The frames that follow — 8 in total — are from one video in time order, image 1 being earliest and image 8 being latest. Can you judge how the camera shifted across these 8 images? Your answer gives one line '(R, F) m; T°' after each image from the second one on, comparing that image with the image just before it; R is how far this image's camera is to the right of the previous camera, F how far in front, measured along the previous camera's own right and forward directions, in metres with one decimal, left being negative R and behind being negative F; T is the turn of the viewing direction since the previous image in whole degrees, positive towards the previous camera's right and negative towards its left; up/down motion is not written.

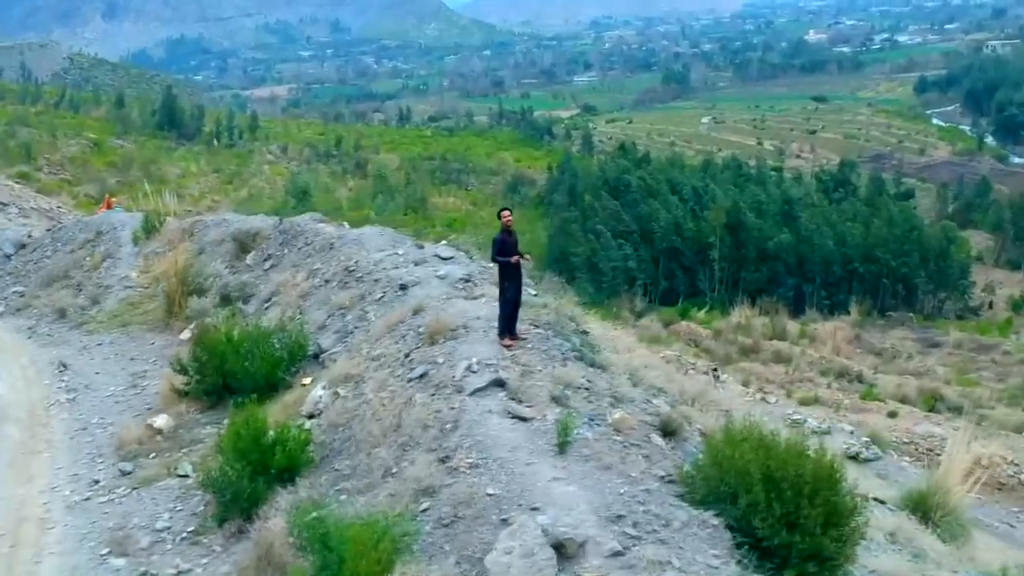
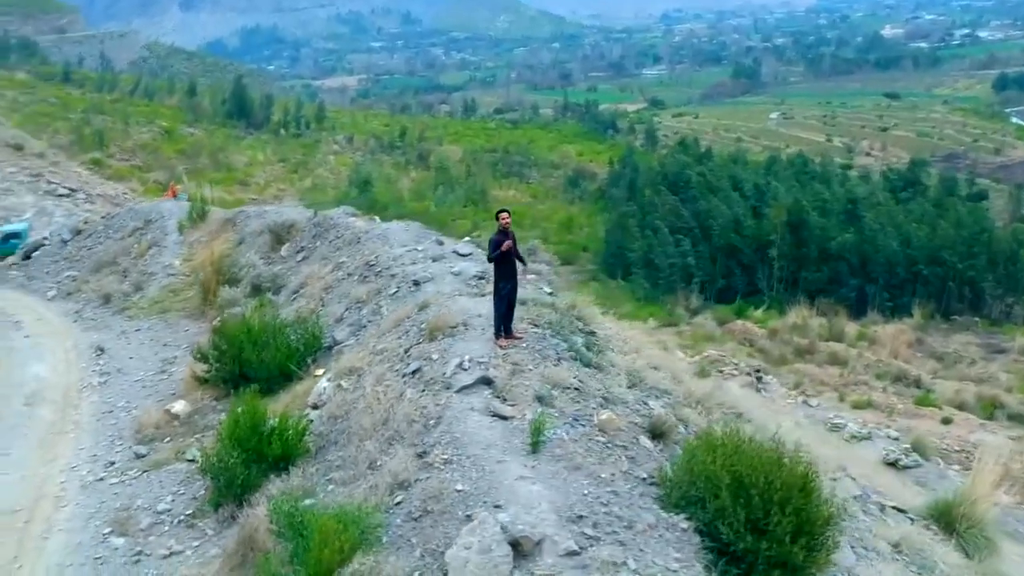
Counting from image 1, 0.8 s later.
(+0.7, -0.1) m; -4°
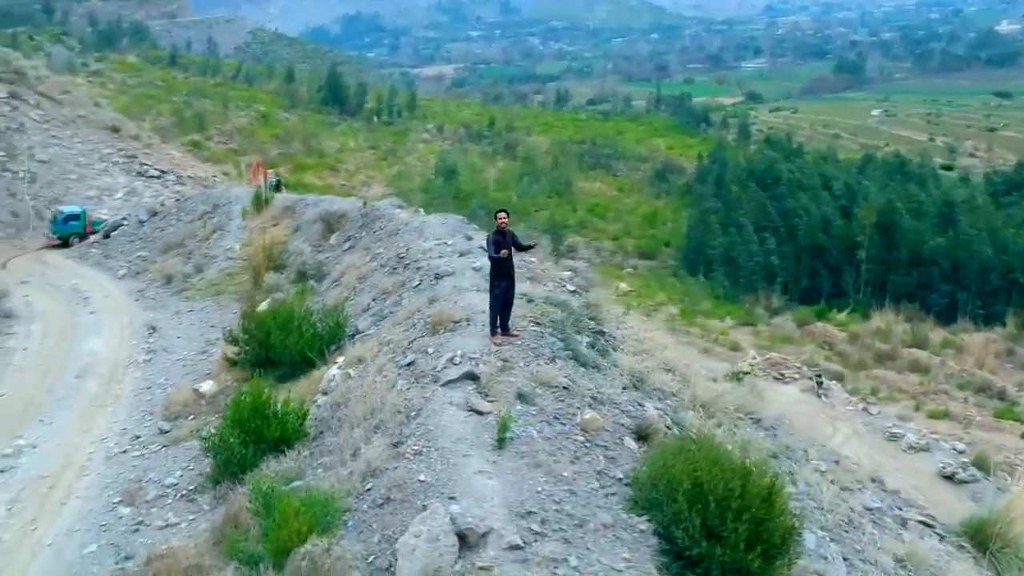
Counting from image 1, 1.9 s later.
(+0.9, -0.2) m; -5°
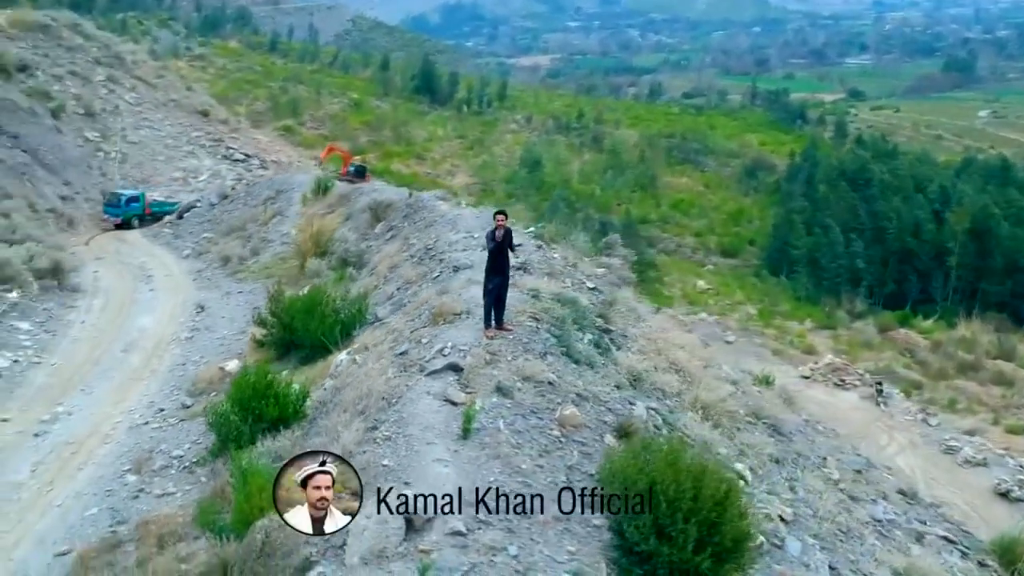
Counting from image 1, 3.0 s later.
(+1.0, -0.2) m; -5°
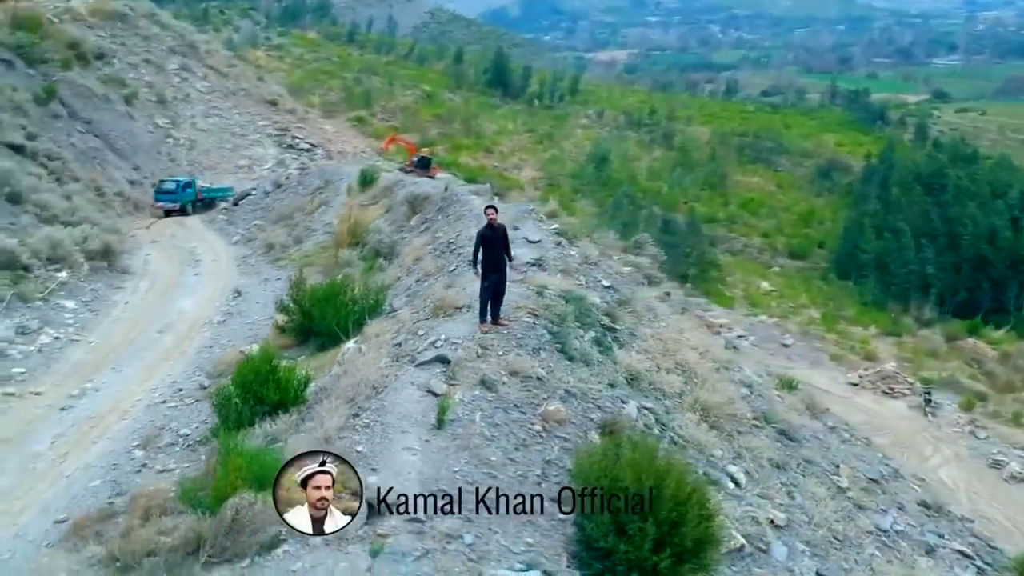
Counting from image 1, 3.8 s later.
(+0.8, -0.2) m; -4°
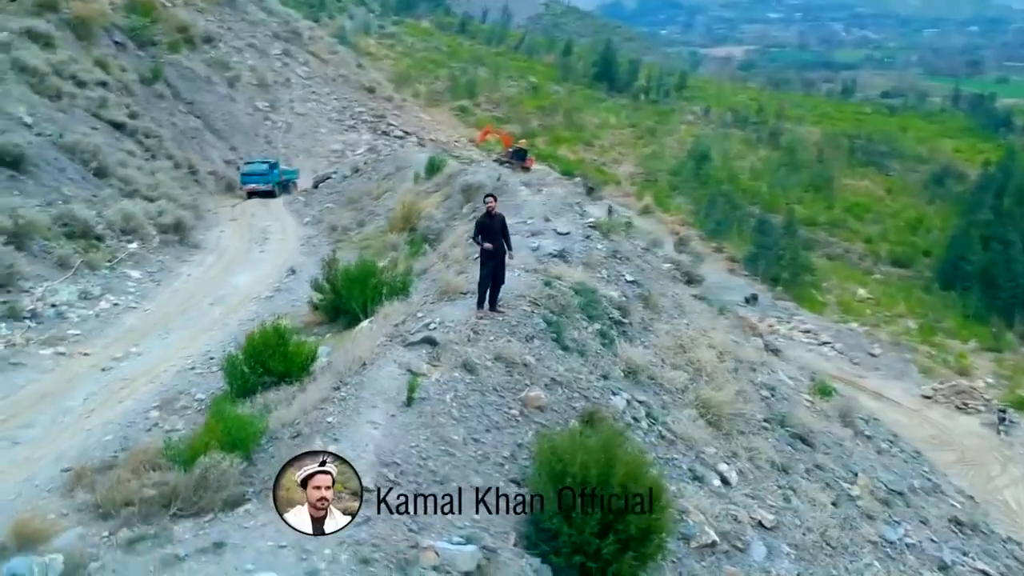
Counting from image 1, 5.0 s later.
(+1.2, -0.2) m; -6°
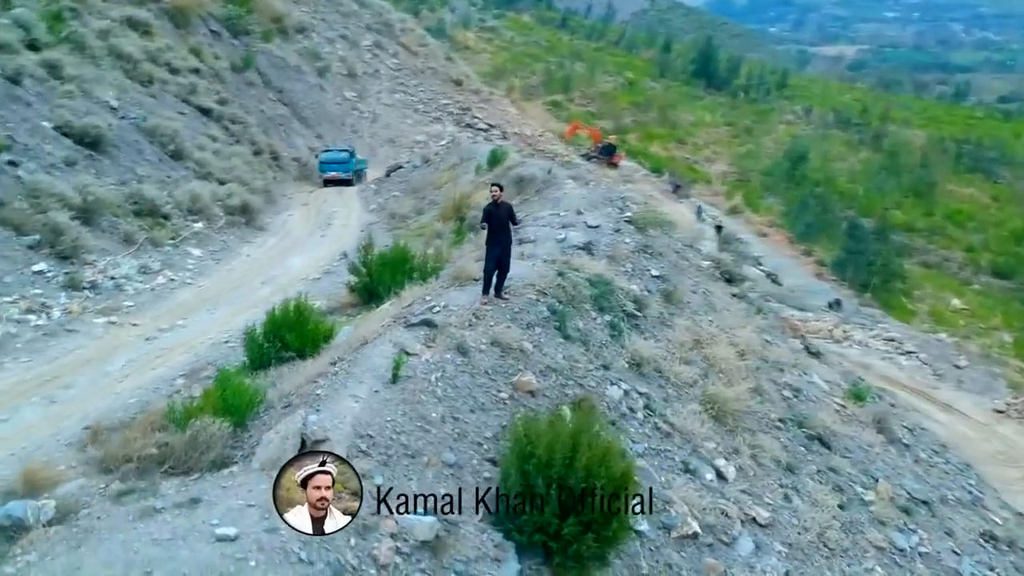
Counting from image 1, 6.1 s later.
(+1.0, -0.2) m; -6°
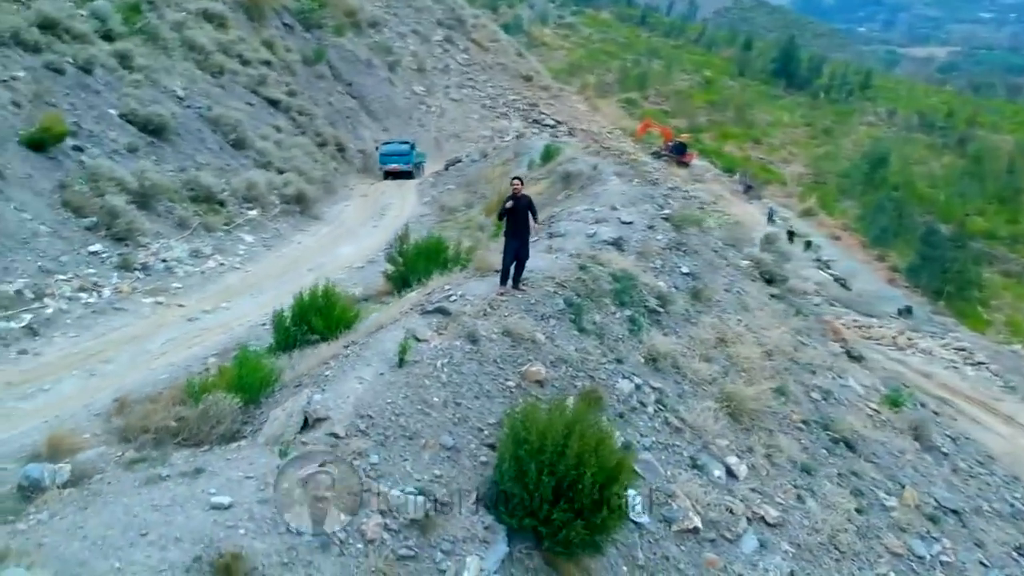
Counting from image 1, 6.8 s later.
(+0.7, -0.2) m; -4°
